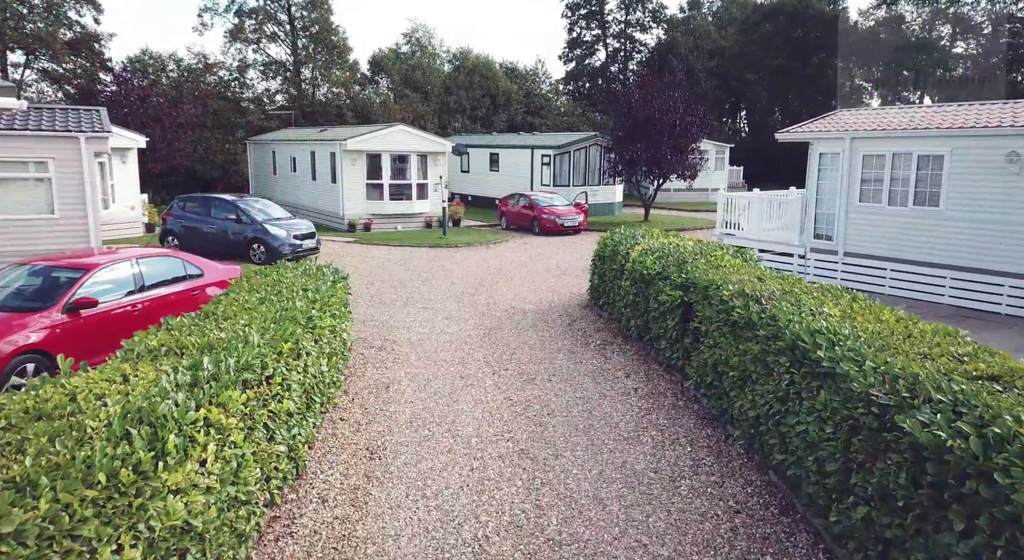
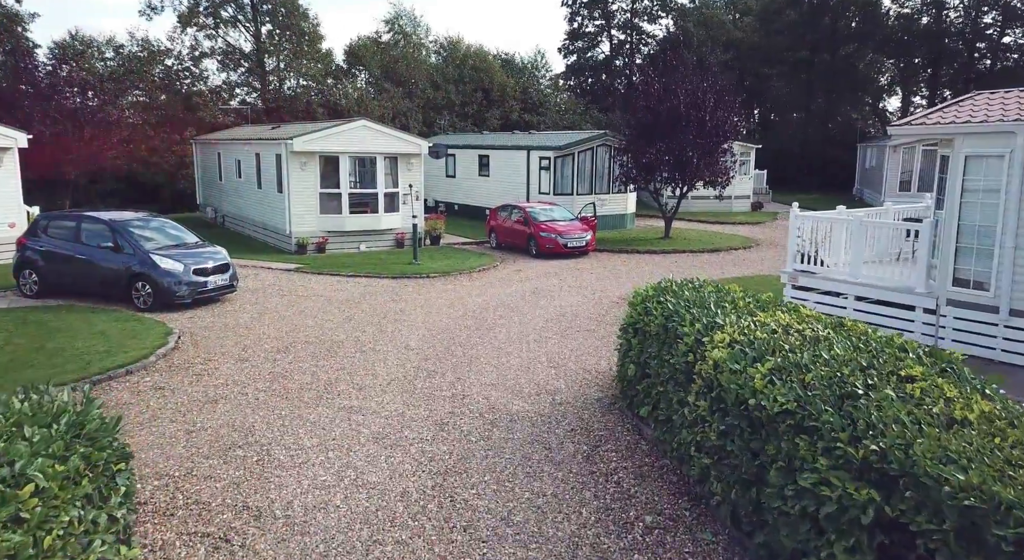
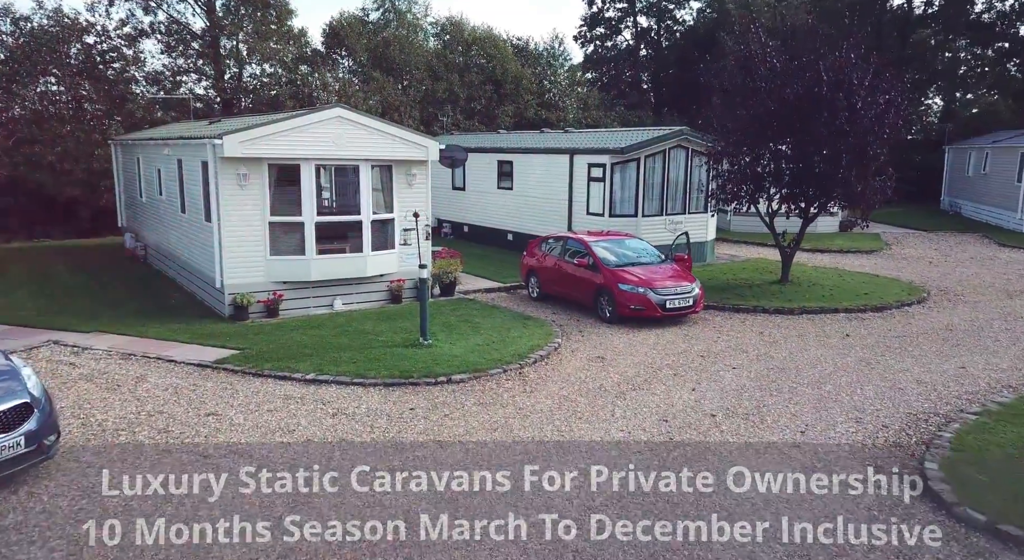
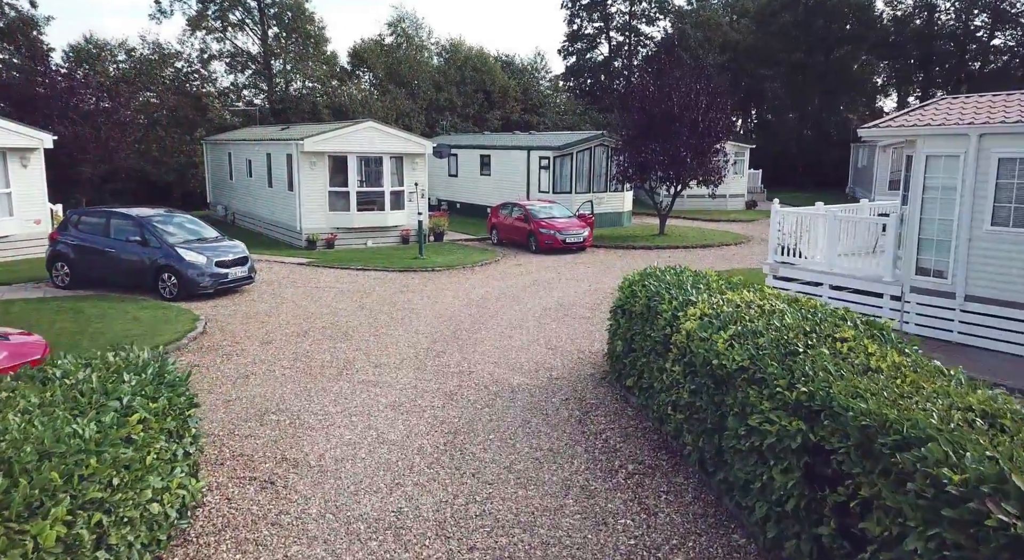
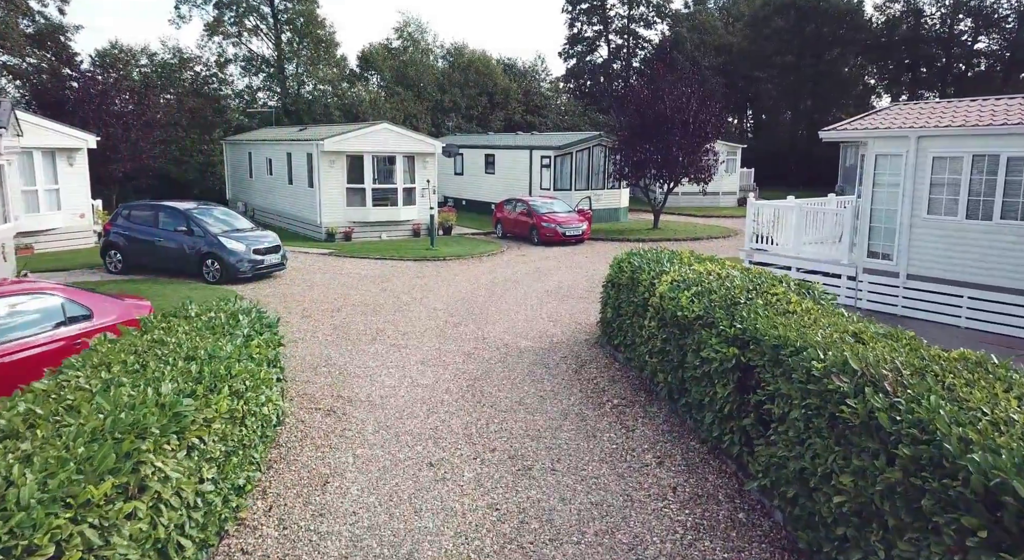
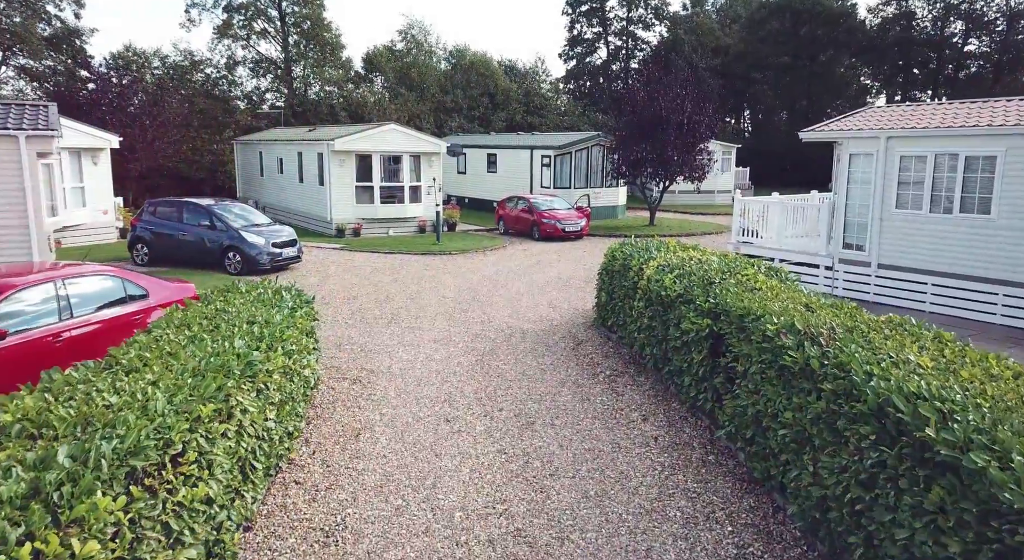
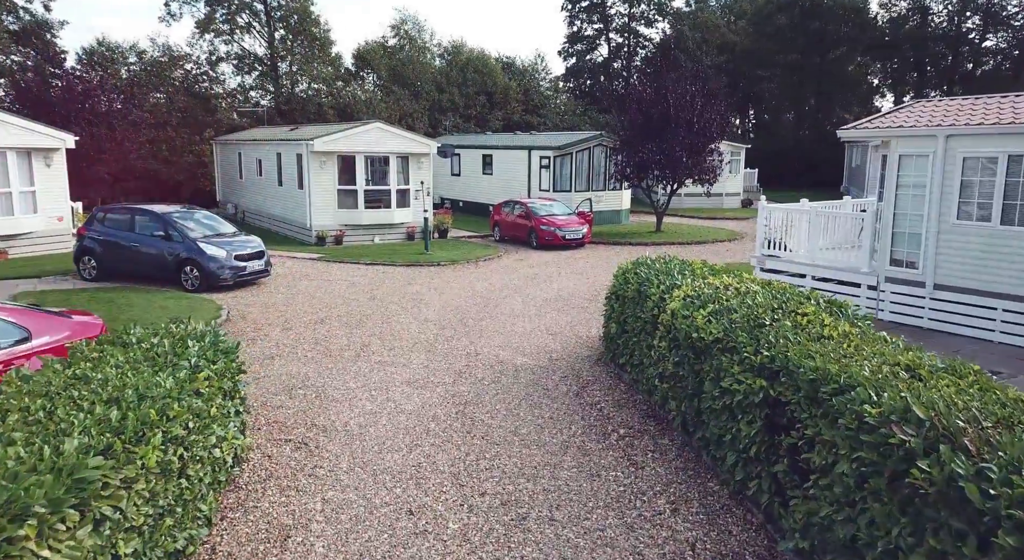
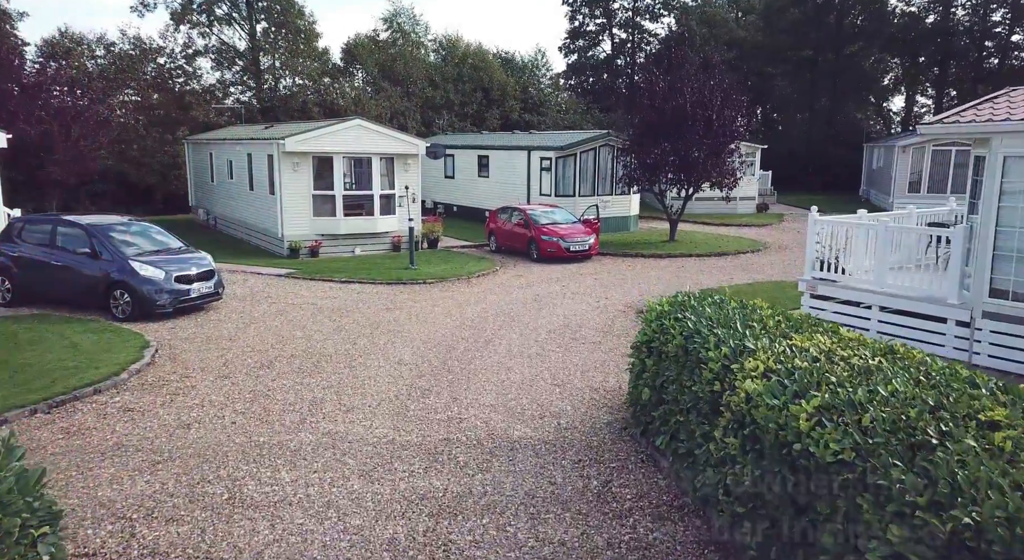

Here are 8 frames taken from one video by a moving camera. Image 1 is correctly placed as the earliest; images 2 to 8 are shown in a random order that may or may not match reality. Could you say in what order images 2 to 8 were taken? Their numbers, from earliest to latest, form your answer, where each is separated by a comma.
6, 5, 7, 4, 2, 8, 3
